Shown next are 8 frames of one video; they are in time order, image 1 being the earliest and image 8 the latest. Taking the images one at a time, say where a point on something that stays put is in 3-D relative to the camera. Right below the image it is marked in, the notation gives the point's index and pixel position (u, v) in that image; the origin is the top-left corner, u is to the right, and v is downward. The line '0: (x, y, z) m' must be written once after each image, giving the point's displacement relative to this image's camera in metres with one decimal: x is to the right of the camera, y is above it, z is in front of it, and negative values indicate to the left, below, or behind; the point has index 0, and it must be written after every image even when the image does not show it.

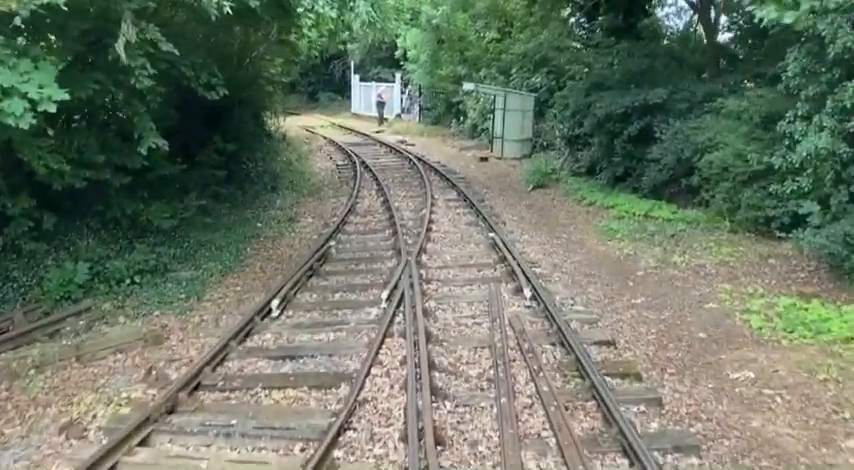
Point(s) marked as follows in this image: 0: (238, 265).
0: (-2.7, -0.5, +10.1) m
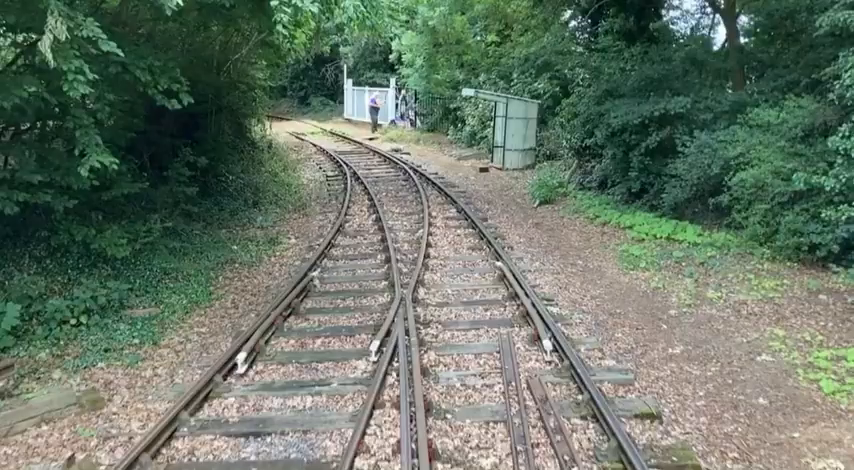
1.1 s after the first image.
0: (-2.7, -0.8, +8.7) m
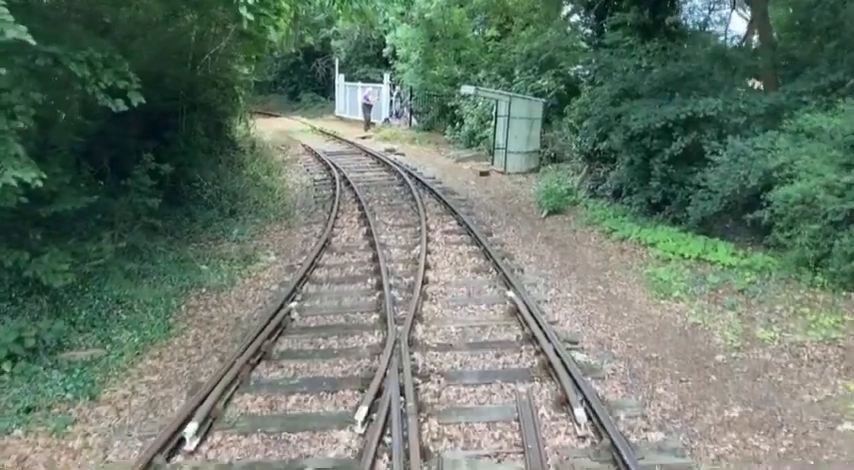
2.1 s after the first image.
0: (-2.8, -1.1, +7.4) m
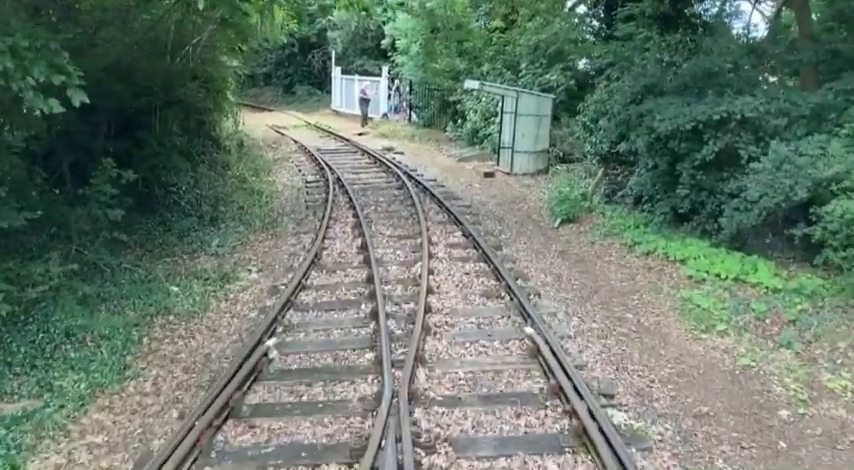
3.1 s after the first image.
0: (-2.7, -1.3, +6.2) m
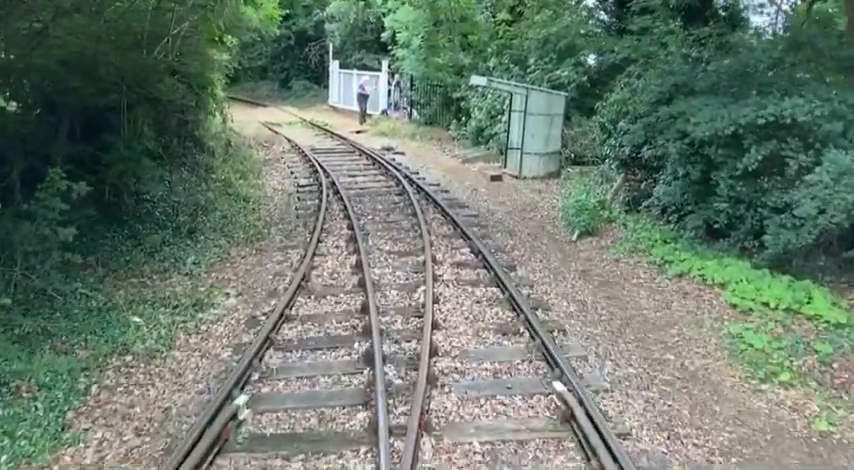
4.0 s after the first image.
0: (-2.7, -1.5, +5.0) m
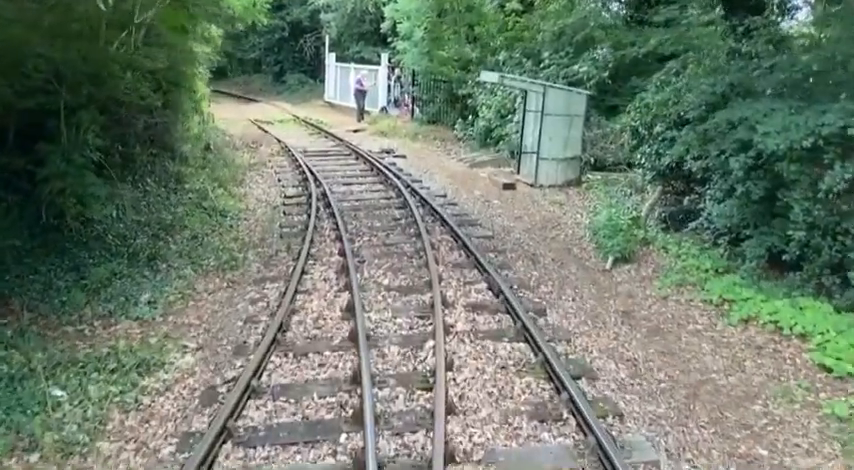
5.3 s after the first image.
0: (-2.6, -1.9, +3.3) m
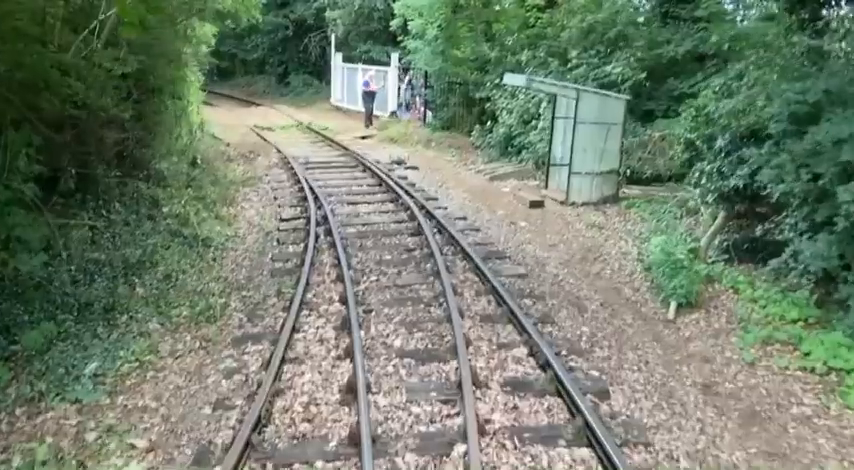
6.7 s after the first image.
0: (-2.5, -2.3, +1.7) m
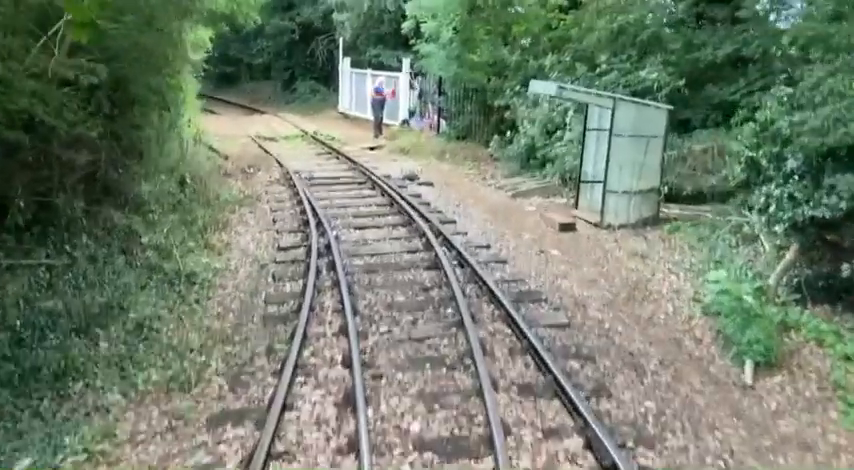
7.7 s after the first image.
0: (-2.3, -2.7, +0.4) m
